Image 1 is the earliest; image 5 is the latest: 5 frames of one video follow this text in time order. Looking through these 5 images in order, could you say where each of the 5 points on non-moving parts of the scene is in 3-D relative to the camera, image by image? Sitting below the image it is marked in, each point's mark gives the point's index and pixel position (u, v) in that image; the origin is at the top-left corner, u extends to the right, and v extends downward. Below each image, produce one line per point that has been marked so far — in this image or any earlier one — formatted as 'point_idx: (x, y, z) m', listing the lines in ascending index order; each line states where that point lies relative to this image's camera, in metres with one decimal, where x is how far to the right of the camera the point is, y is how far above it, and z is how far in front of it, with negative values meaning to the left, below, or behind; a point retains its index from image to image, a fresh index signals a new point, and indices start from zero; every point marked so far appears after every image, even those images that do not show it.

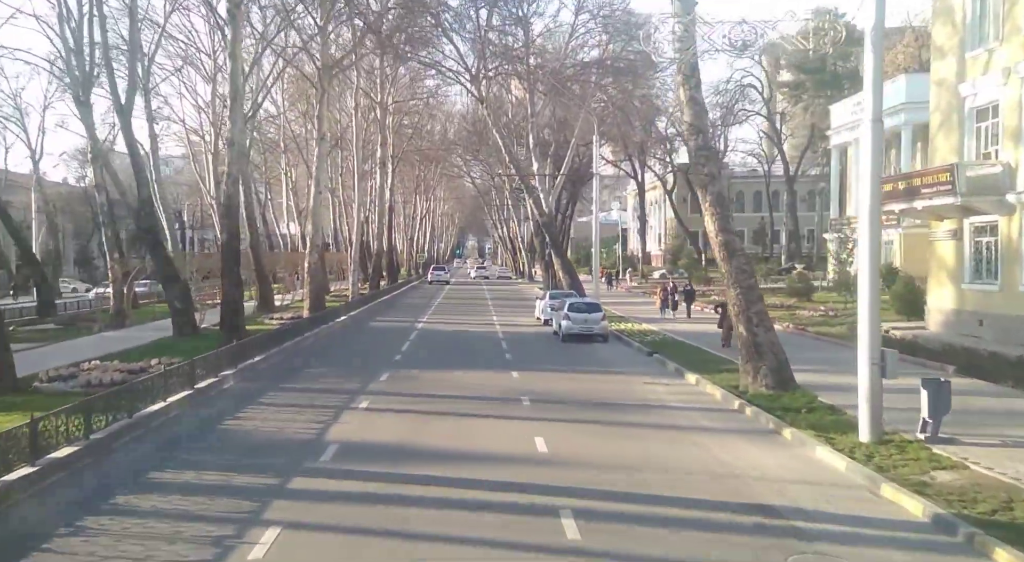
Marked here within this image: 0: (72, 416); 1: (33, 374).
0: (-5.7, -1.7, +11.6) m
1: (-10.6, -2.0, +19.8) m
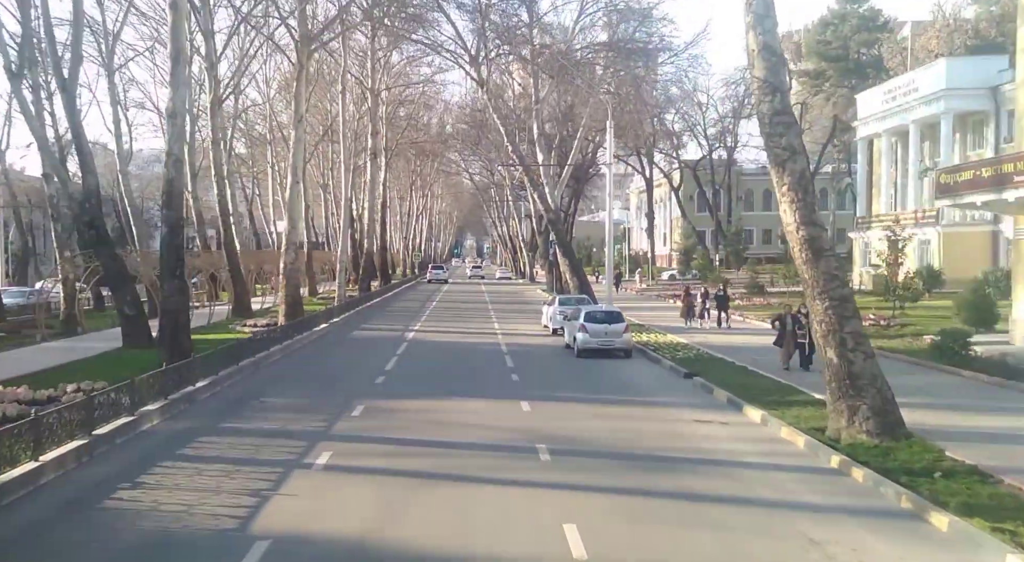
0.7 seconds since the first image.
0: (-5.5, -1.8, +7.3) m
1: (-10.4, -2.1, +15.6) m
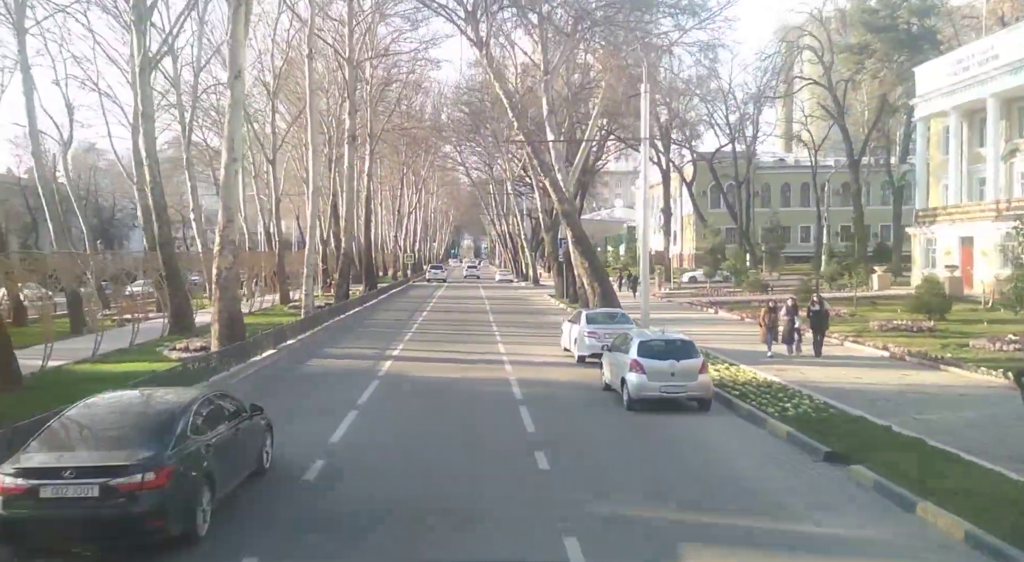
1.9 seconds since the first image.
0: (-5.2, -2.1, -0.5) m
1: (-10.1, -2.4, +7.8) m
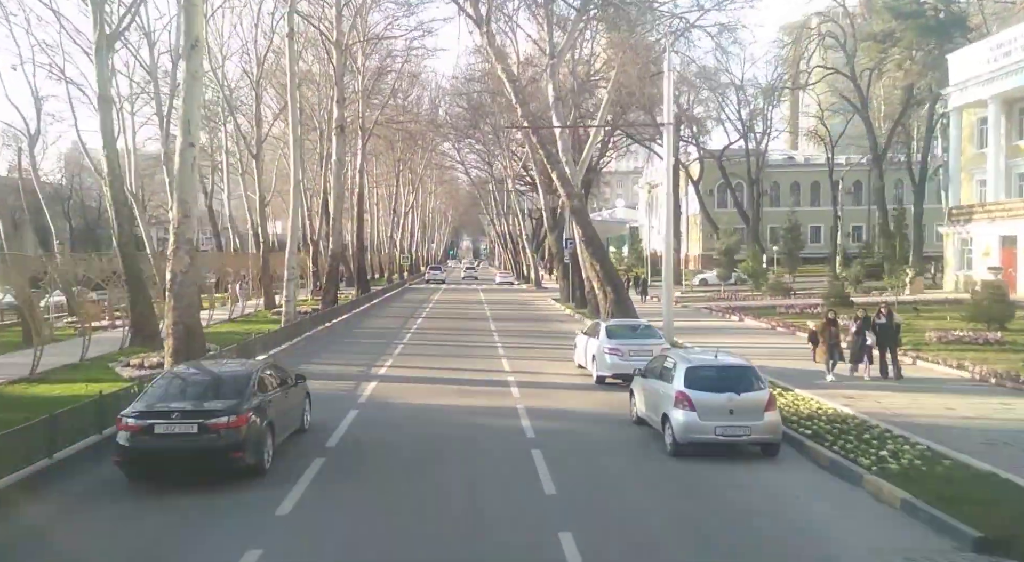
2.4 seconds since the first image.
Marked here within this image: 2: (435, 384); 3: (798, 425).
0: (-5.0, -2.2, -3.9) m
1: (-9.9, -2.5, +4.3) m
2: (-1.7, -2.2, +19.3) m
3: (+4.0, -2.1, +13.3) m
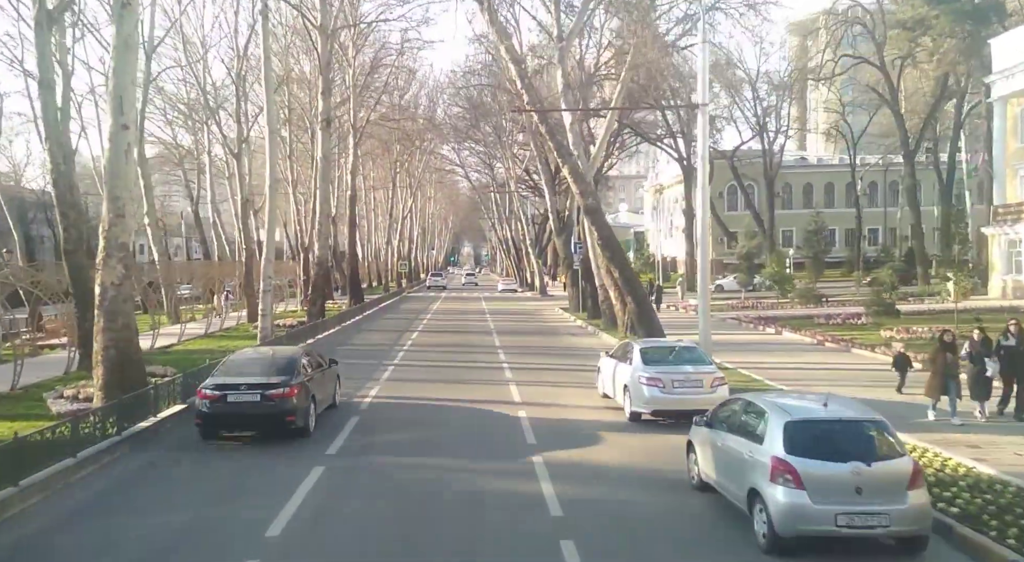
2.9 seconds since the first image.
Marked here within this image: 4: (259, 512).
0: (-4.8, -2.3, -7.7) m
1: (-9.8, -2.7, +0.5) m
2: (-1.5, -2.4, +15.5) m
3: (+4.2, -2.2, +9.5) m
4: (-3.0, -2.6, +9.8) m
